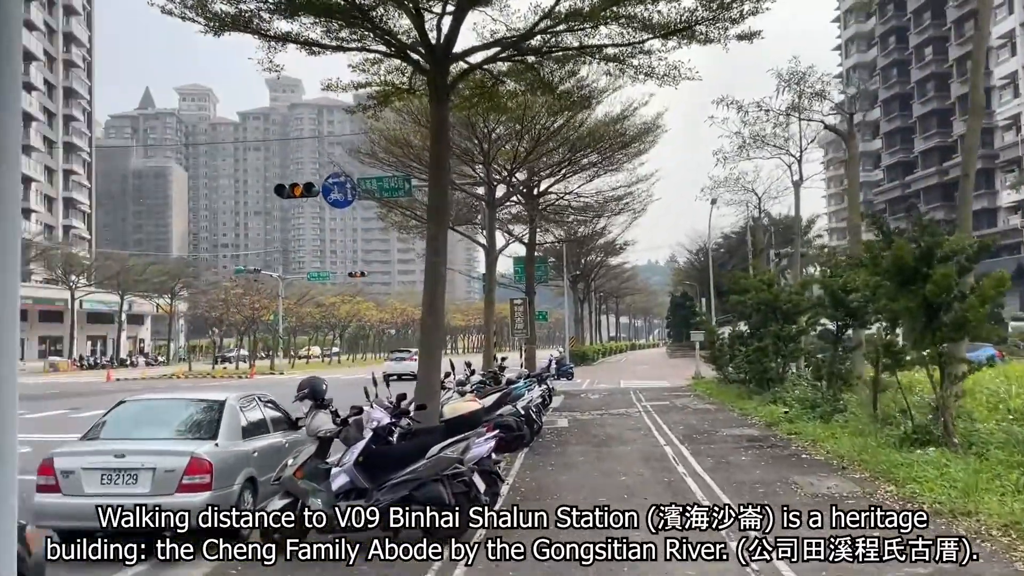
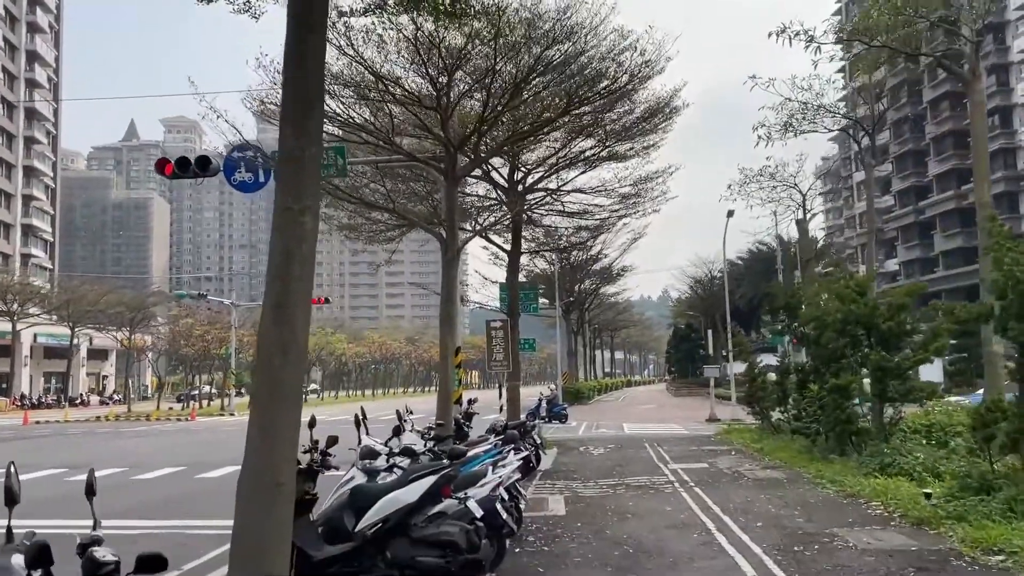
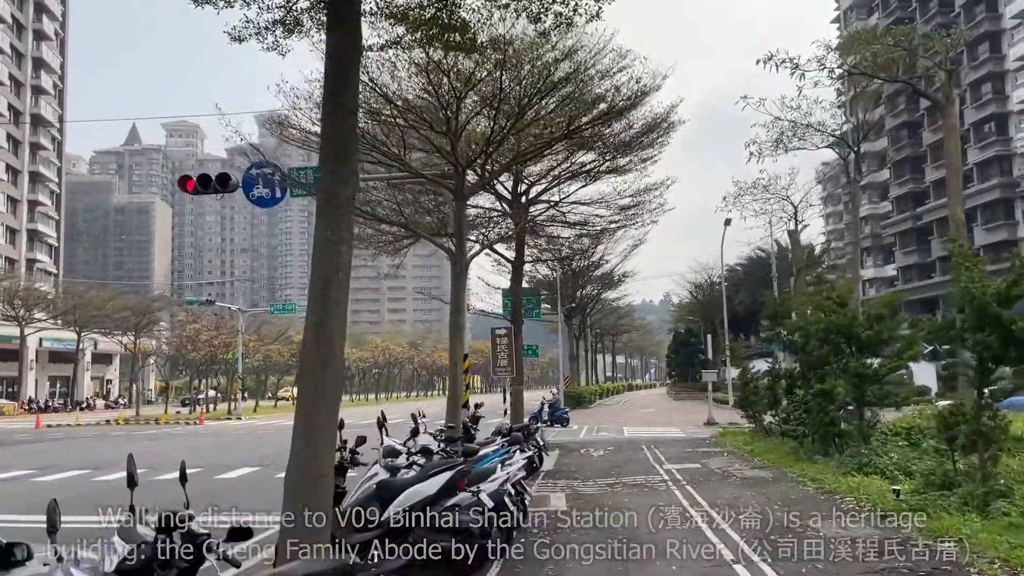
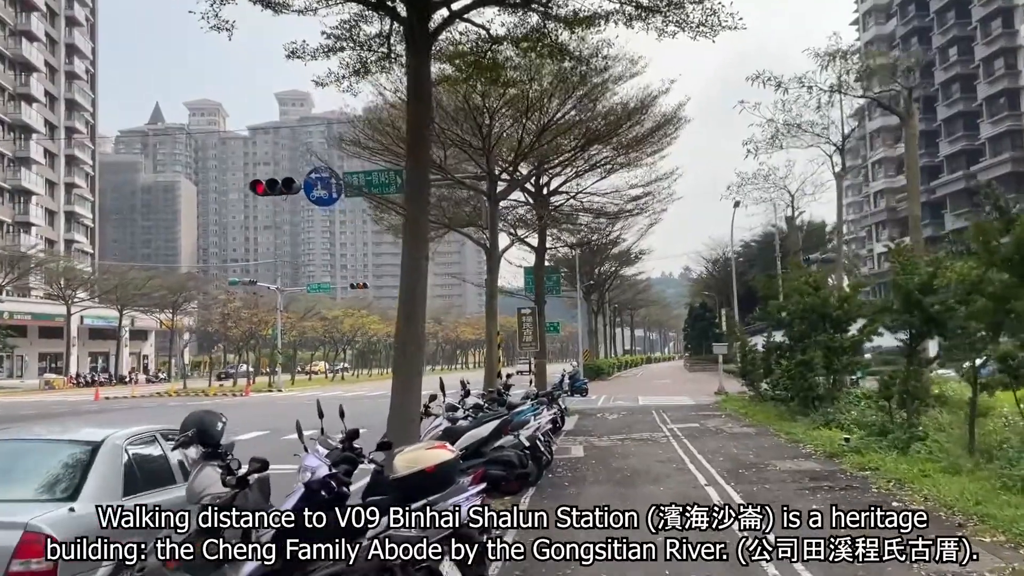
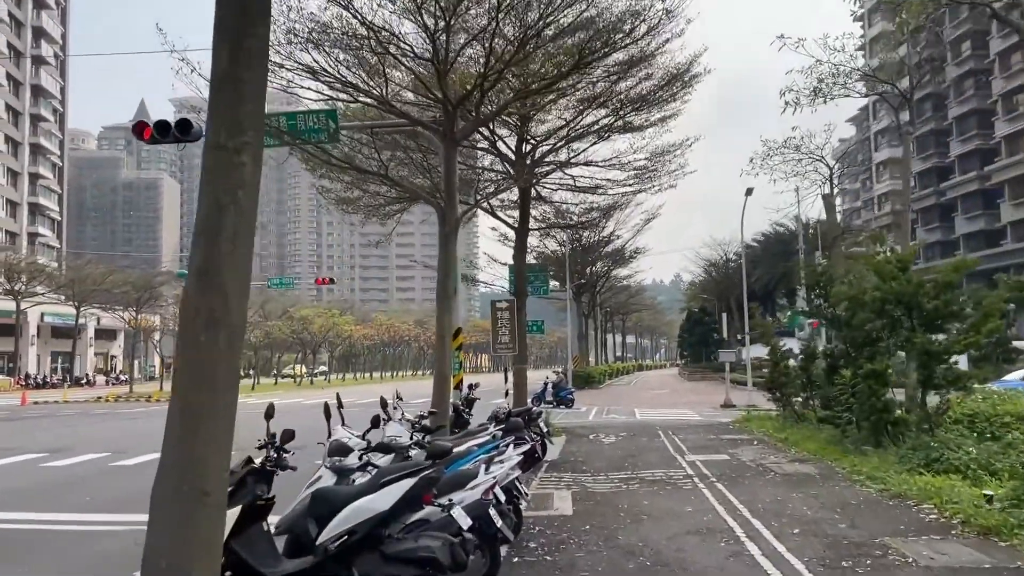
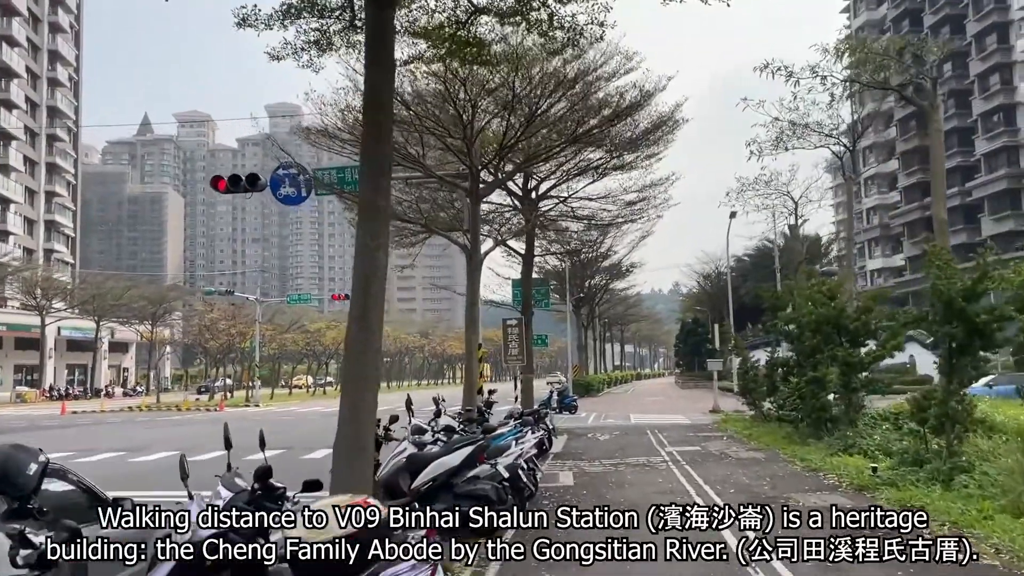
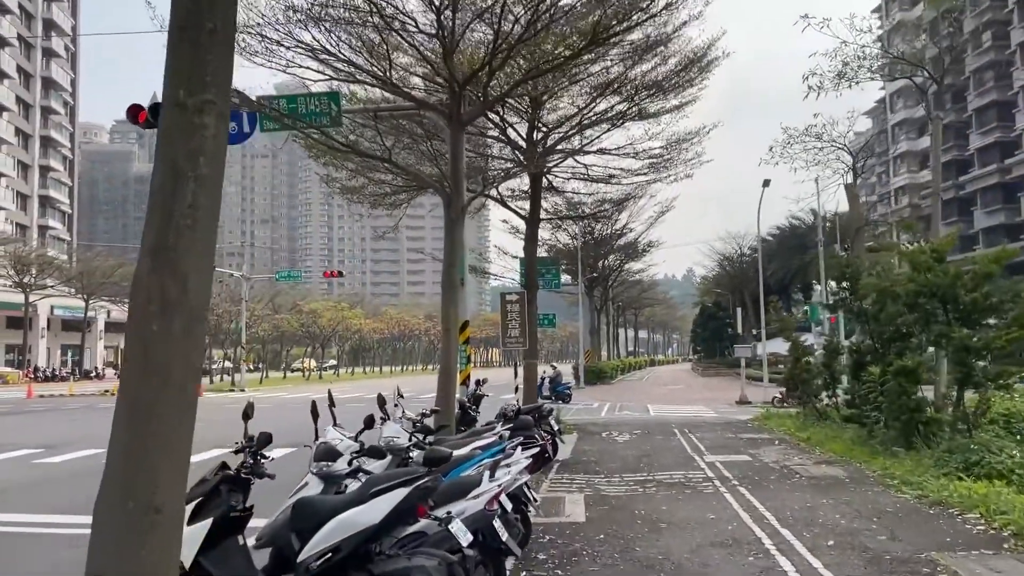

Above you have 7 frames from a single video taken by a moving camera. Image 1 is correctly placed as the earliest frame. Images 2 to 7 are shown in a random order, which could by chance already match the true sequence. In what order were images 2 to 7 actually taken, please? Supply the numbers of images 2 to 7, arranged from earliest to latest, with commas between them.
4, 6, 3, 2, 5, 7
